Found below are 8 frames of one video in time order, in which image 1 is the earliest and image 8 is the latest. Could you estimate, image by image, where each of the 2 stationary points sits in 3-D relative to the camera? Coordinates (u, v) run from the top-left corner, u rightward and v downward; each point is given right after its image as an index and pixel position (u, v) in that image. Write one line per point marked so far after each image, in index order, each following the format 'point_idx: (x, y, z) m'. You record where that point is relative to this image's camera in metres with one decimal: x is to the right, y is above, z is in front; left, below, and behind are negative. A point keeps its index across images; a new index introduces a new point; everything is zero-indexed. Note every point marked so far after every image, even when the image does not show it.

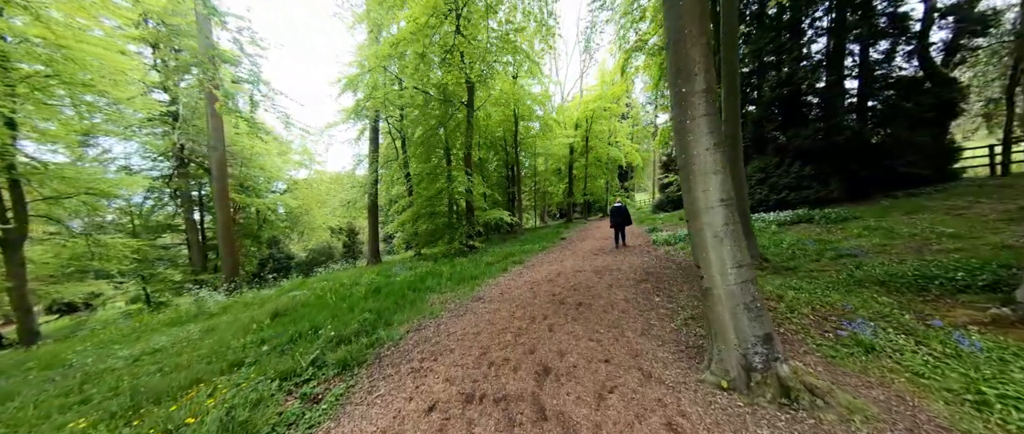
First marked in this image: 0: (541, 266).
0: (+0.7, -1.2, +8.1) m
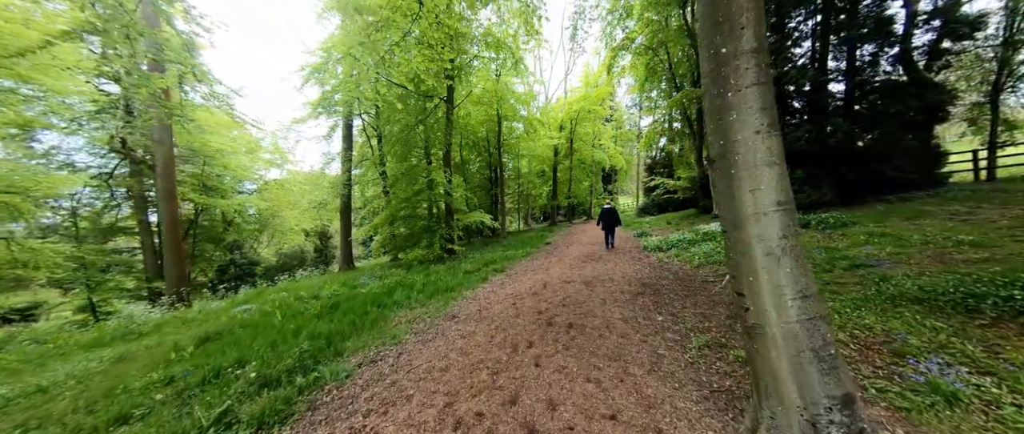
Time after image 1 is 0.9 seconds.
0: (+0.3, -1.3, +7.4) m
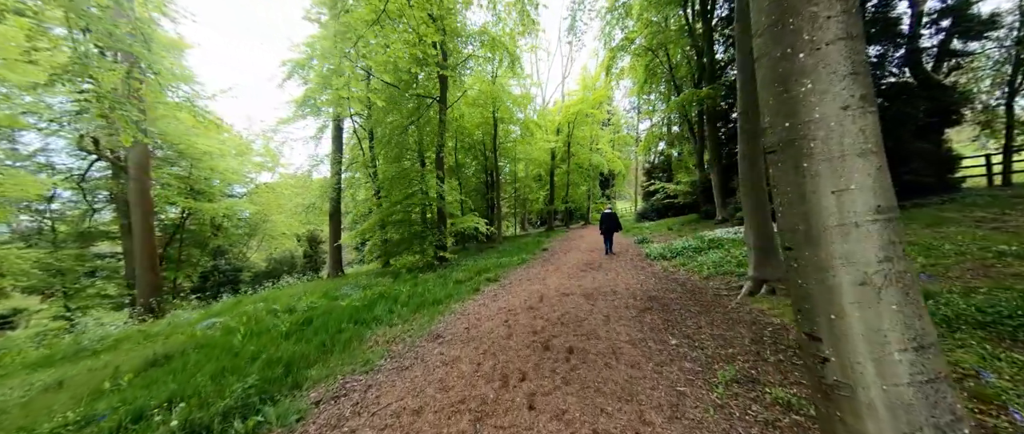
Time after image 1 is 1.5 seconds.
0: (+0.2, -1.4, +6.9) m
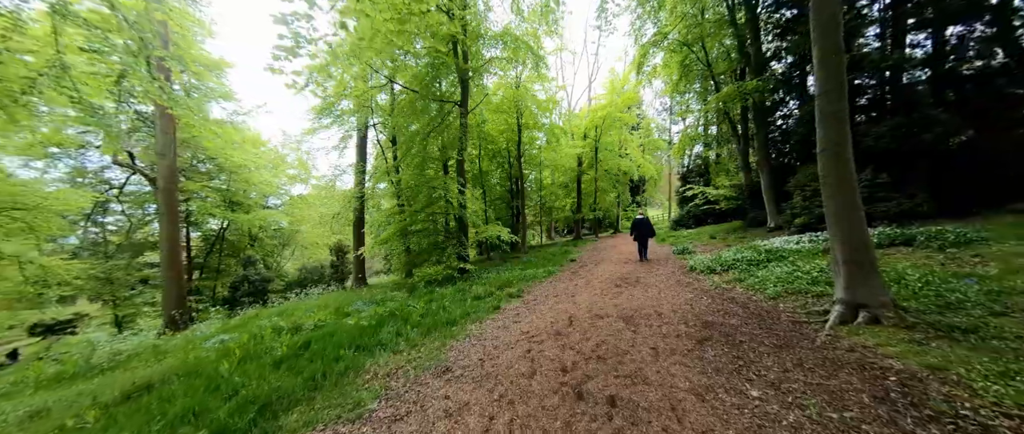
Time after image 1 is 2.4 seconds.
0: (+0.6, -1.6, +6.1) m
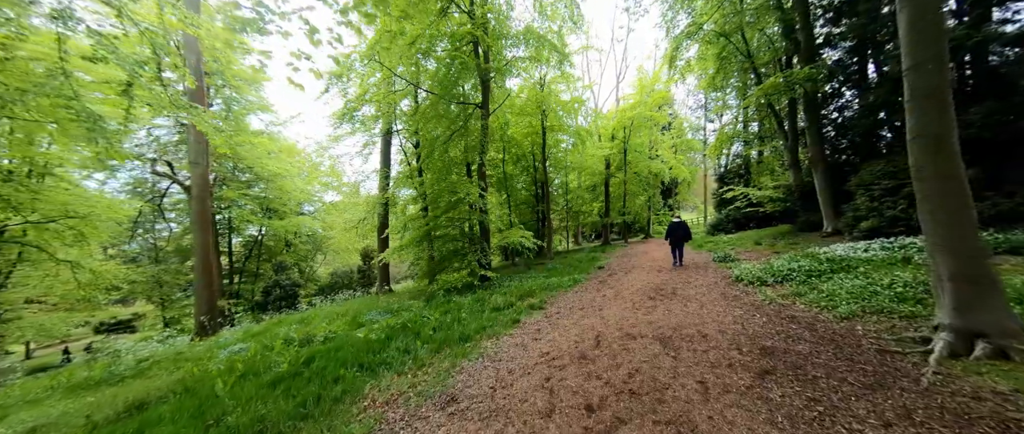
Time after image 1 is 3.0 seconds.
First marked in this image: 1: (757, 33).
0: (+1.0, -1.7, +5.5) m
1: (+9.6, +7.2, +13.0) m
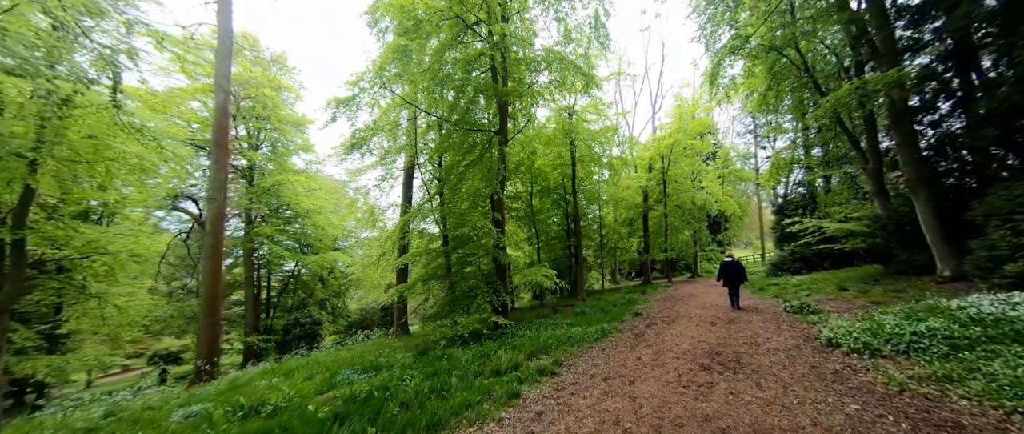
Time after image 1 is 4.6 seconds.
0: (+0.9, -2.1, +4.0) m
1: (+10.4, +6.0, +11.4) m
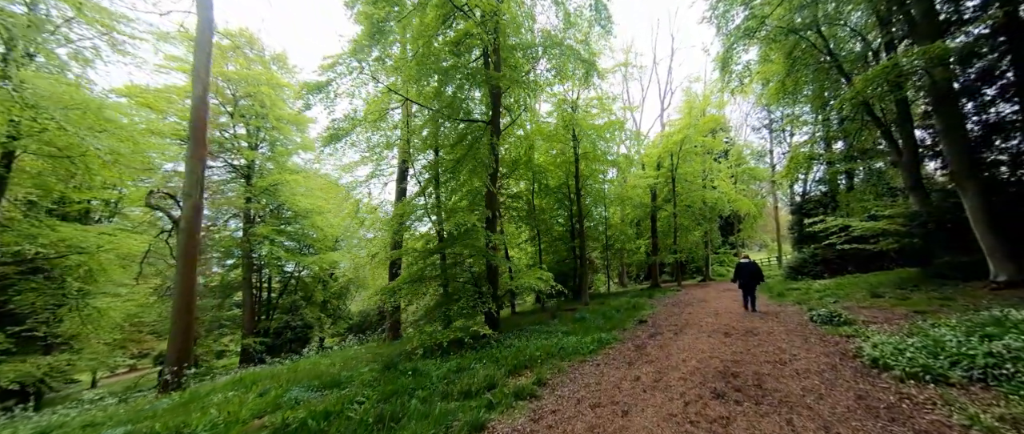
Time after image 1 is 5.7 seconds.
0: (+0.6, -2.0, +3.2) m
1: (+10.2, +6.0, +10.3) m
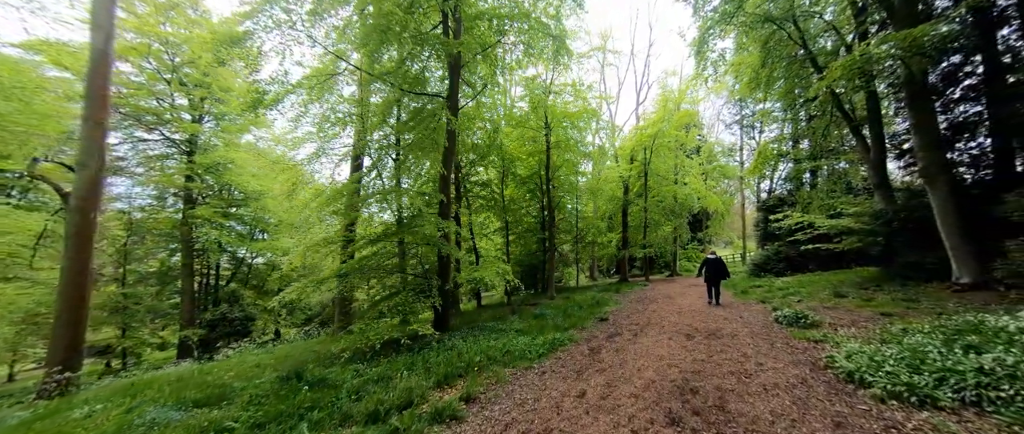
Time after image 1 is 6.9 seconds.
0: (-0.2, -1.9, +2.4) m
1: (+9.2, +6.1, +10.0) m
